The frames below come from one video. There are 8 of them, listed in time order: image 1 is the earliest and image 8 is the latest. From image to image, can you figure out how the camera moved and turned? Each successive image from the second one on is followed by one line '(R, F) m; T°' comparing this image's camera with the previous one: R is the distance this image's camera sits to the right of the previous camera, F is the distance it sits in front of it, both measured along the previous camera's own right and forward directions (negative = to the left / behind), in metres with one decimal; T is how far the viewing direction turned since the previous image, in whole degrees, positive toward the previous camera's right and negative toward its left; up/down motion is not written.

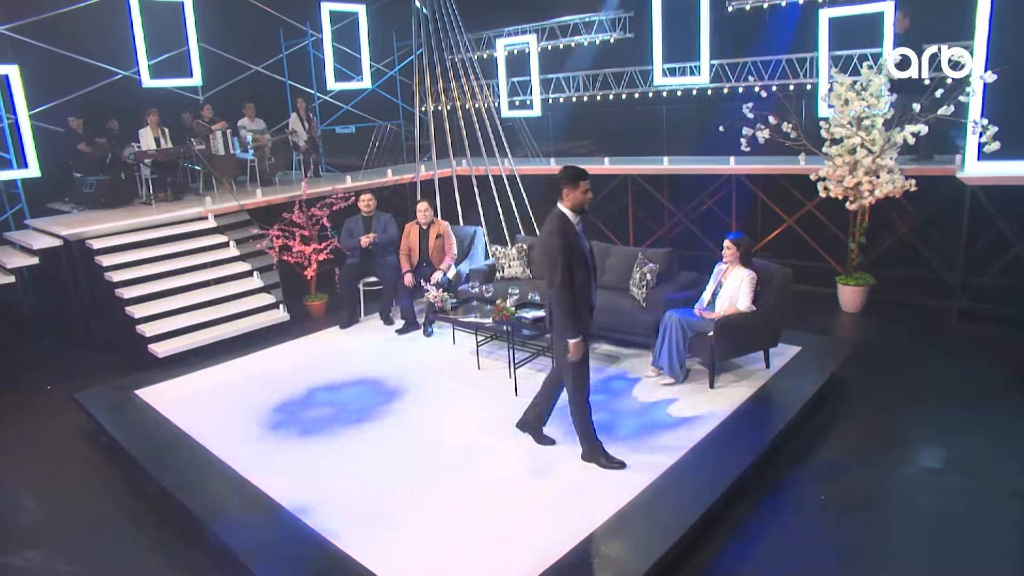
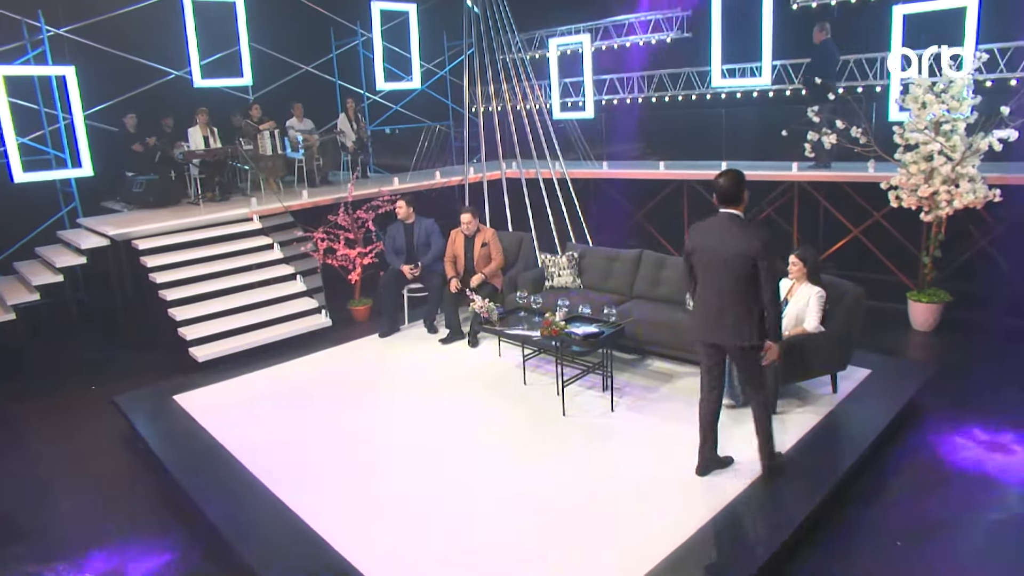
(0.0, +0.3) m; -4°
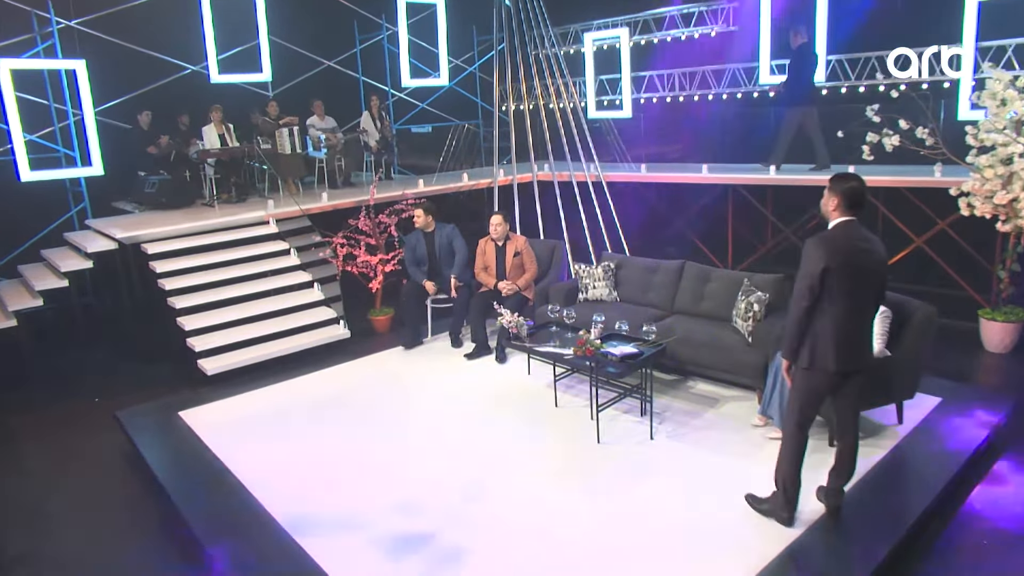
(0.0, +0.6) m; -2°
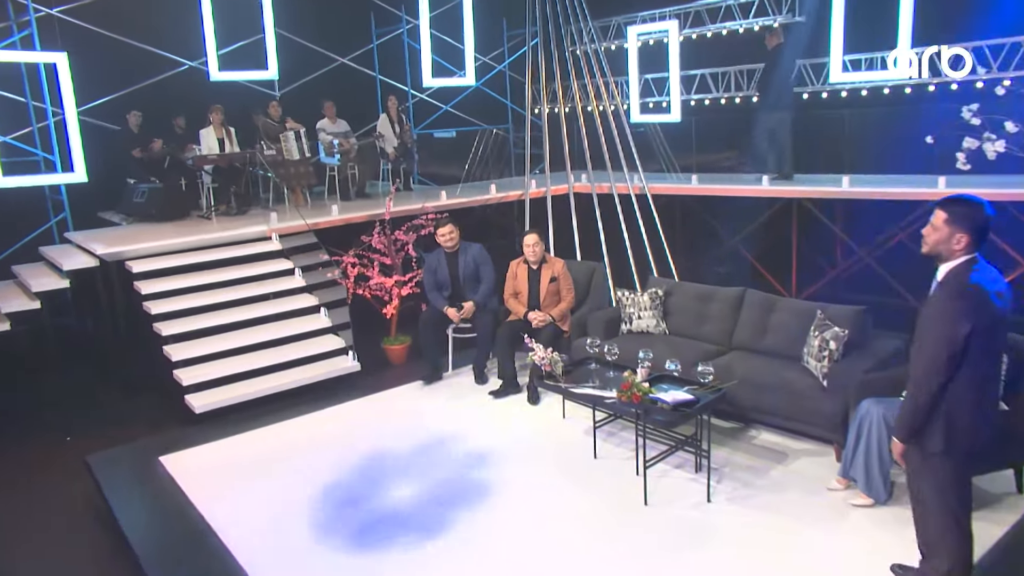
(-0.1, +1.0) m; -2°
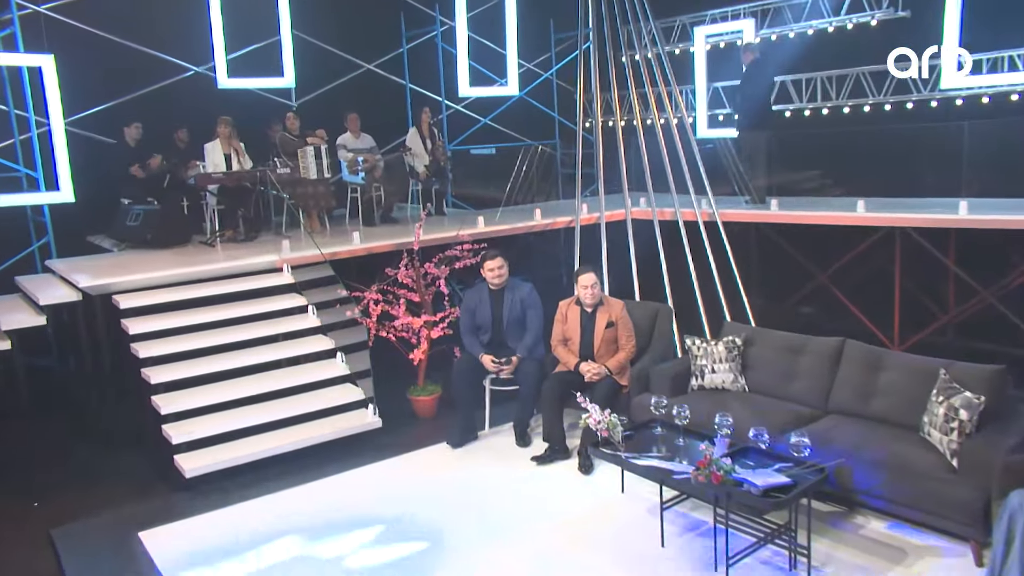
(-0.1, +1.1) m; -3°
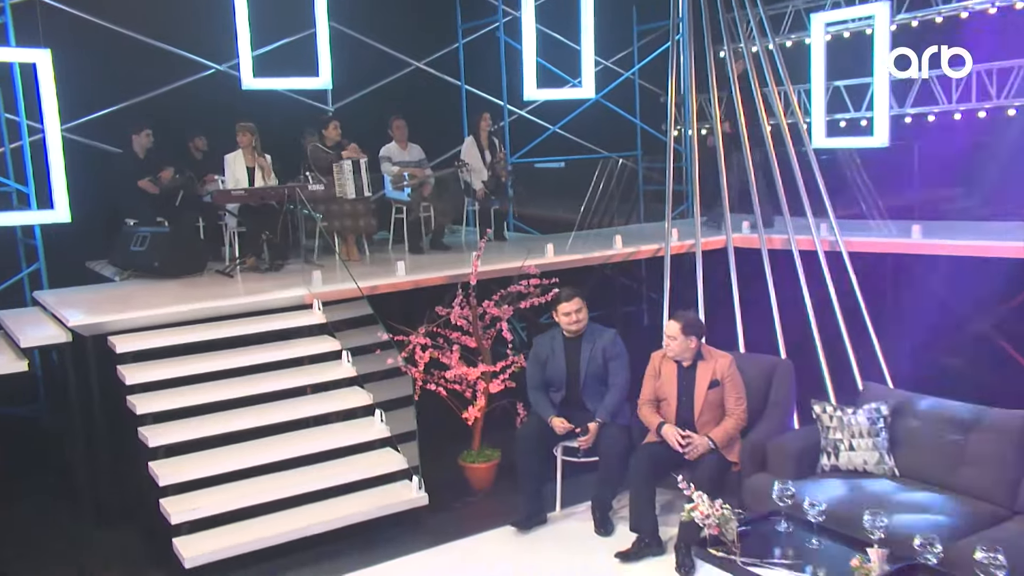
(-0.2, +1.2) m; -3°
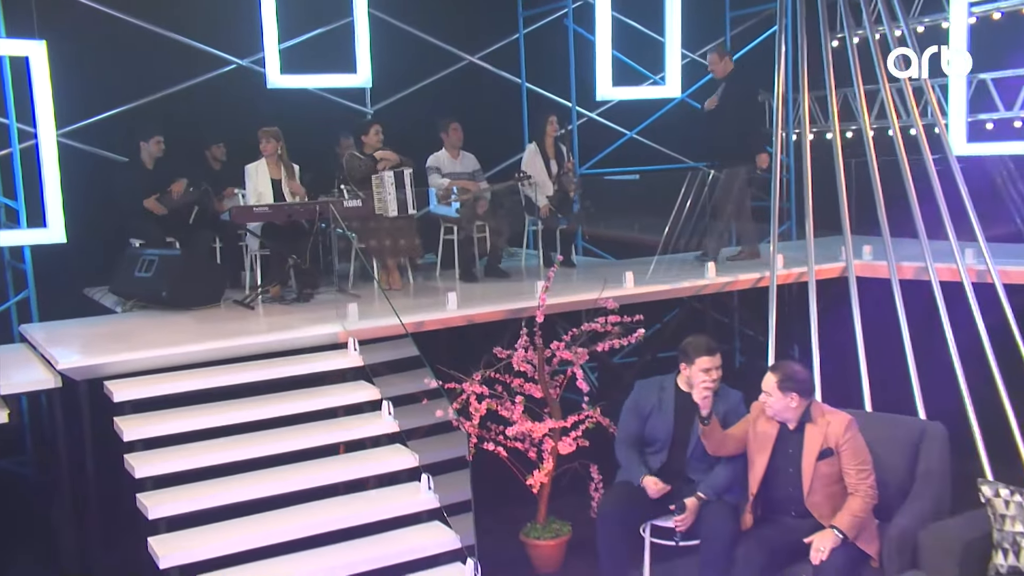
(-0.3, +0.9) m; -2°
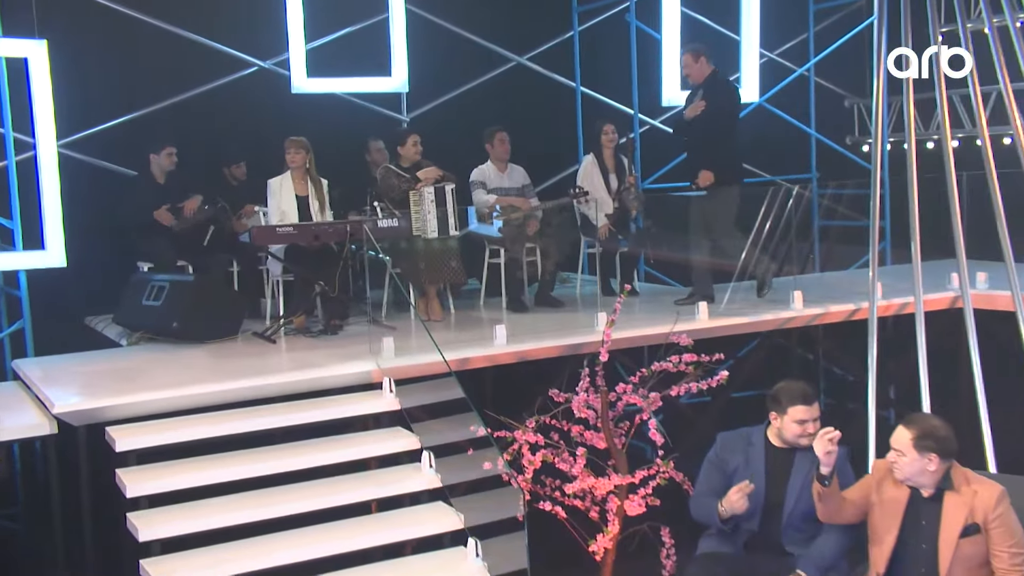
(-0.2, +0.6) m; -2°
